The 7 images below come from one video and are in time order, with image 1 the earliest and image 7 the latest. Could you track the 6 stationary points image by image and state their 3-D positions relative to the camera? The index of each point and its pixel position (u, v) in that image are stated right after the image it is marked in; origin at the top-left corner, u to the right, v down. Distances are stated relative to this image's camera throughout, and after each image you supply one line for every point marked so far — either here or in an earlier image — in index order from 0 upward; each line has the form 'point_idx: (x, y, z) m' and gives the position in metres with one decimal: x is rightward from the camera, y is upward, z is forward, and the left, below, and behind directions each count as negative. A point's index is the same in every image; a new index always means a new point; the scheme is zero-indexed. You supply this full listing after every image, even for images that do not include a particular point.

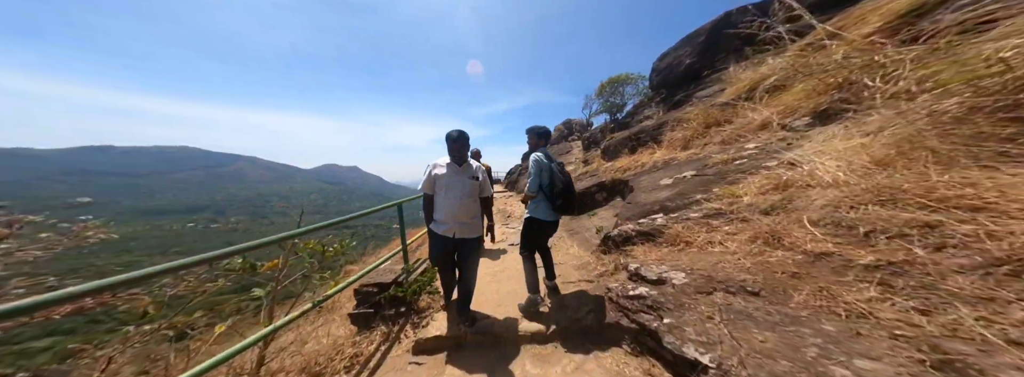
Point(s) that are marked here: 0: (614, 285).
0: (+1.3, -1.2, +2.8) m
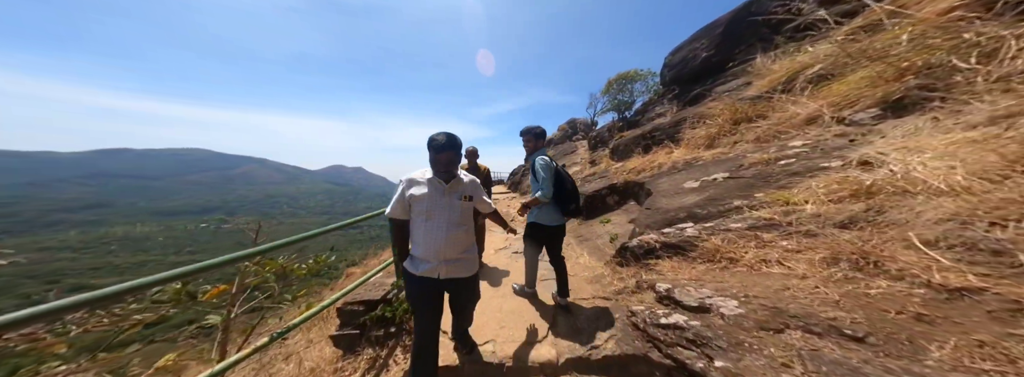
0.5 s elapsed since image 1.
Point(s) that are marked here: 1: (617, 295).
0: (+1.3, -1.2, +2.3) m
1: (+1.3, -1.3, +2.8) m
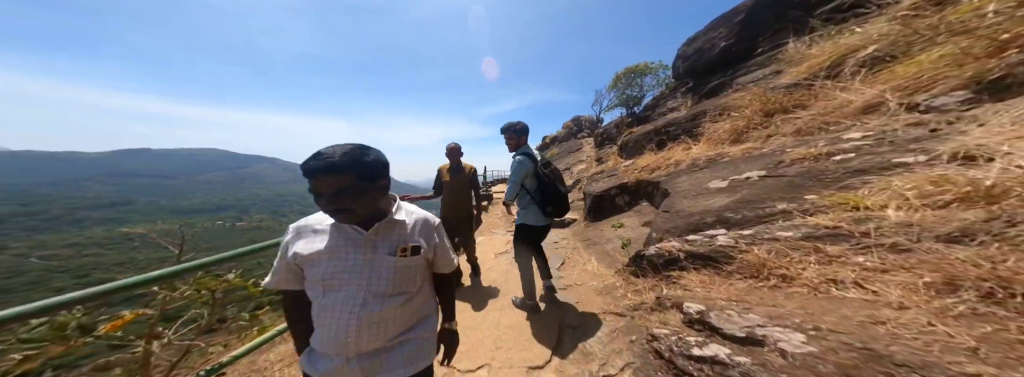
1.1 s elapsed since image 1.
0: (+1.3, -1.2, +1.9) m
1: (+1.3, -1.3, +2.4) m
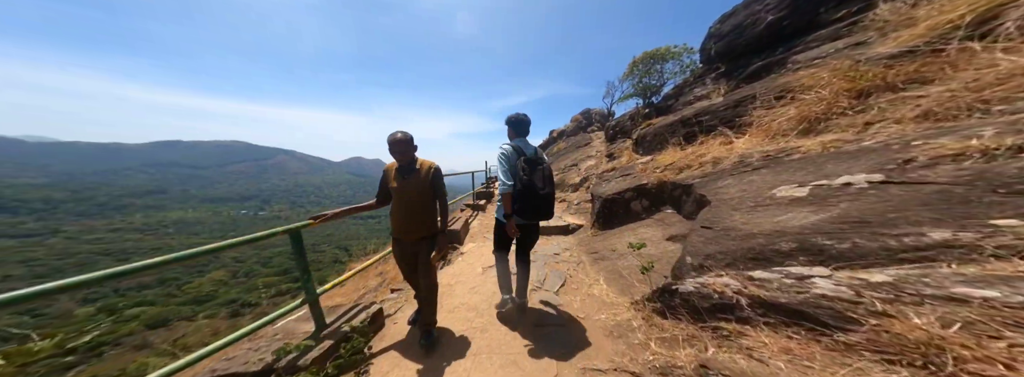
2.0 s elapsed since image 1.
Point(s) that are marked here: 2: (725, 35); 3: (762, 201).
0: (+1.1, -1.3, +1.1) m
1: (+1.1, -1.4, +1.6) m
2: (+4.7, +3.4, +5.1) m
3: (+2.2, -0.1, +2.0) m
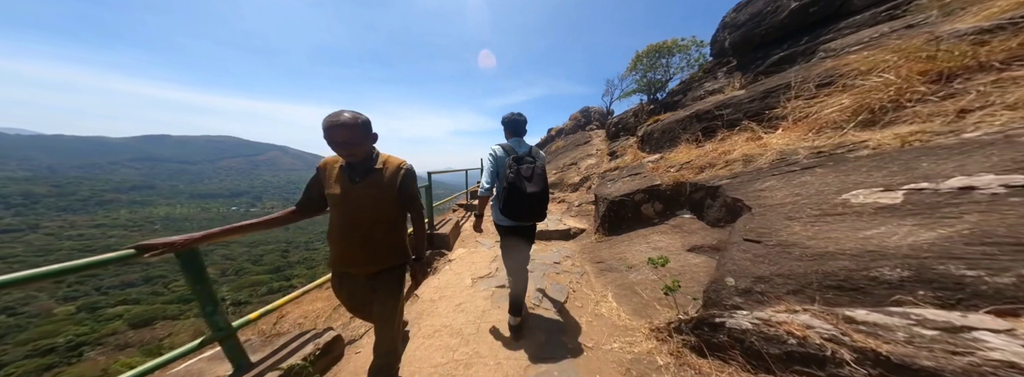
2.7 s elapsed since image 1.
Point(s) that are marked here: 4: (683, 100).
0: (+1.1, -1.3, +0.7) m
1: (+1.1, -1.4, +1.2) m
2: (+4.7, +3.4, +4.7) m
3: (+2.2, -0.1, +1.6) m
4: (+4.1, +2.1, +5.4) m
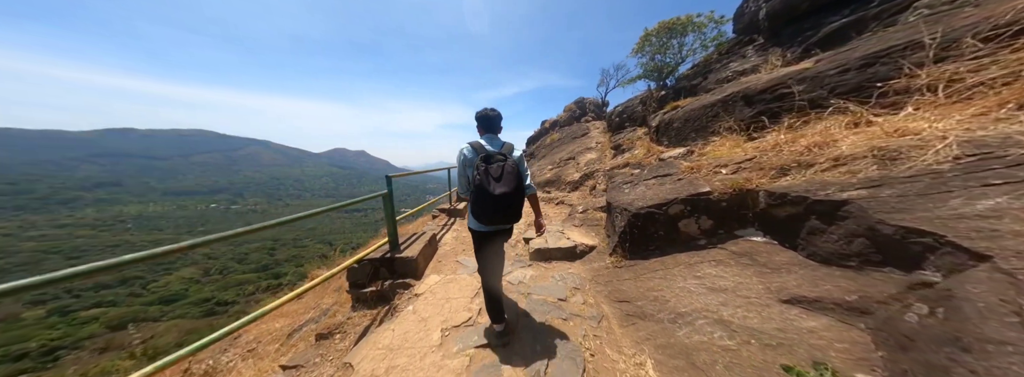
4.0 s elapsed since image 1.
0: (+1.1, -1.4, -0.3) m
1: (+1.0, -1.5, +0.2) m
2: (+4.4, +3.3, +3.8) m
3: (+2.2, -0.2, +0.6) m
4: (+3.9, +2.1, +4.5) m
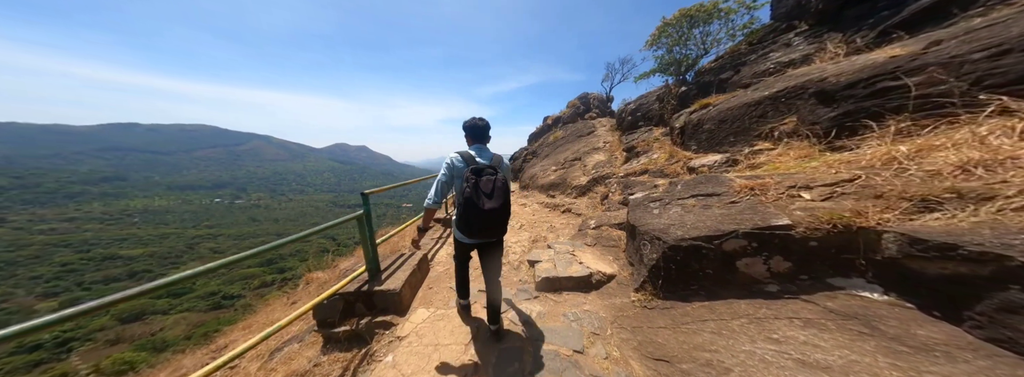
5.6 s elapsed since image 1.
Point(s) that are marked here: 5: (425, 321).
0: (+1.1, -1.7, -0.9) m
1: (+1.1, -1.7, -0.4) m
2: (+4.5, +3.1, +3.2) m
3: (+2.2, -0.5, 0.0) m
4: (+3.9, +1.9, +3.9) m
5: (-1.1, -1.6, +2.8) m
